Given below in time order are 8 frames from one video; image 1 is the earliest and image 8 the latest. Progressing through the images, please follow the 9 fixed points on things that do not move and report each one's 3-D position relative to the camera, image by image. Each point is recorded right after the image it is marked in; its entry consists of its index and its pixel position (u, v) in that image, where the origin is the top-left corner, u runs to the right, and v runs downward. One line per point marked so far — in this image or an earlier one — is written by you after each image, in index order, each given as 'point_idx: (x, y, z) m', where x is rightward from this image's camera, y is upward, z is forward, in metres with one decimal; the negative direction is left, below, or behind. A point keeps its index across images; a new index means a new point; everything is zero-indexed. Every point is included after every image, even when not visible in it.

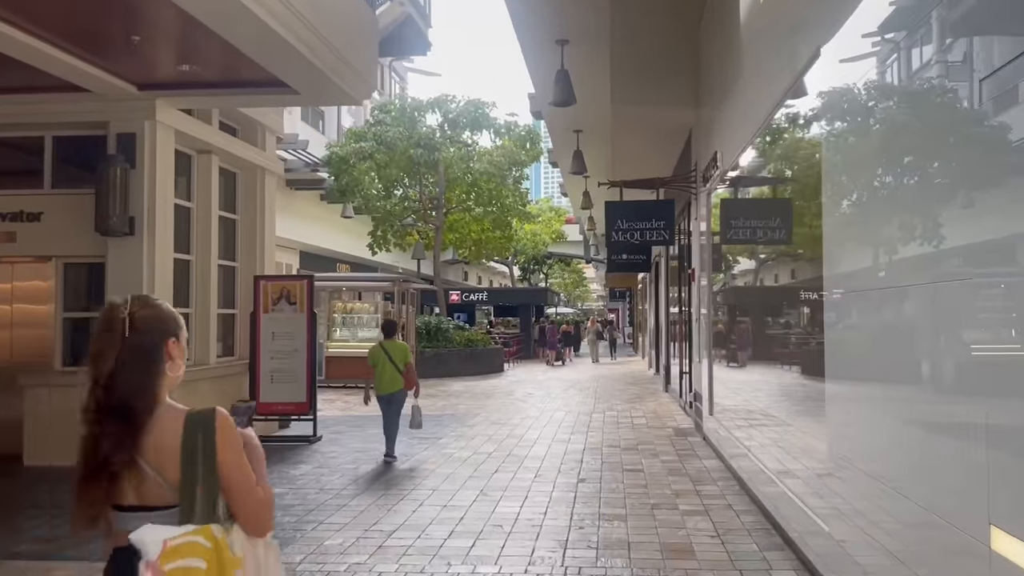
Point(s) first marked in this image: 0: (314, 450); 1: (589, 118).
0: (-2.5, -2.0, +10.6) m
1: (+1.6, +3.5, +17.2) m
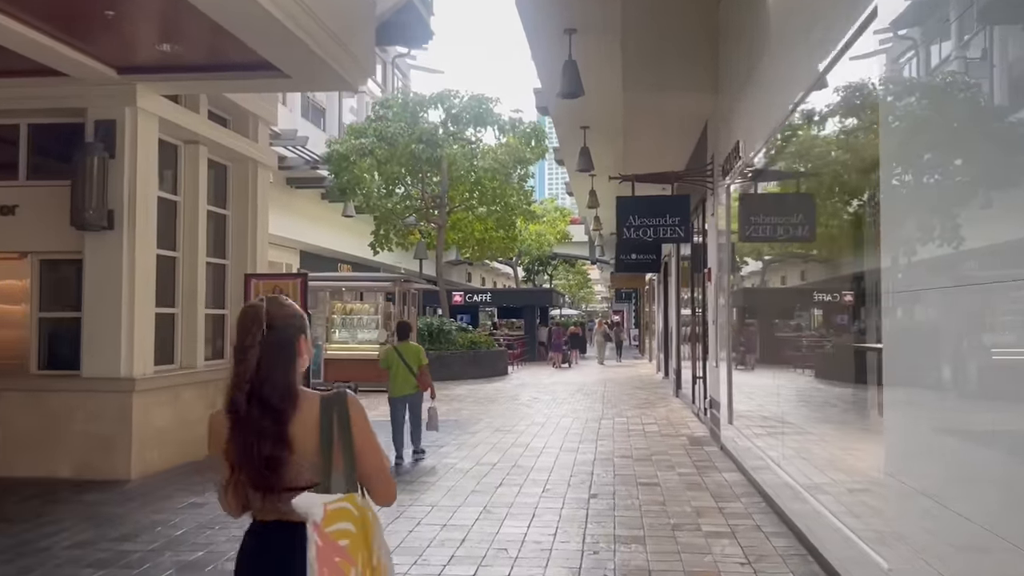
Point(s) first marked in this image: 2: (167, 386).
0: (-2.5, -2.0, +9.9) m
1: (+1.7, +3.5, +16.6) m
2: (-3.8, -1.1, +9.1) m
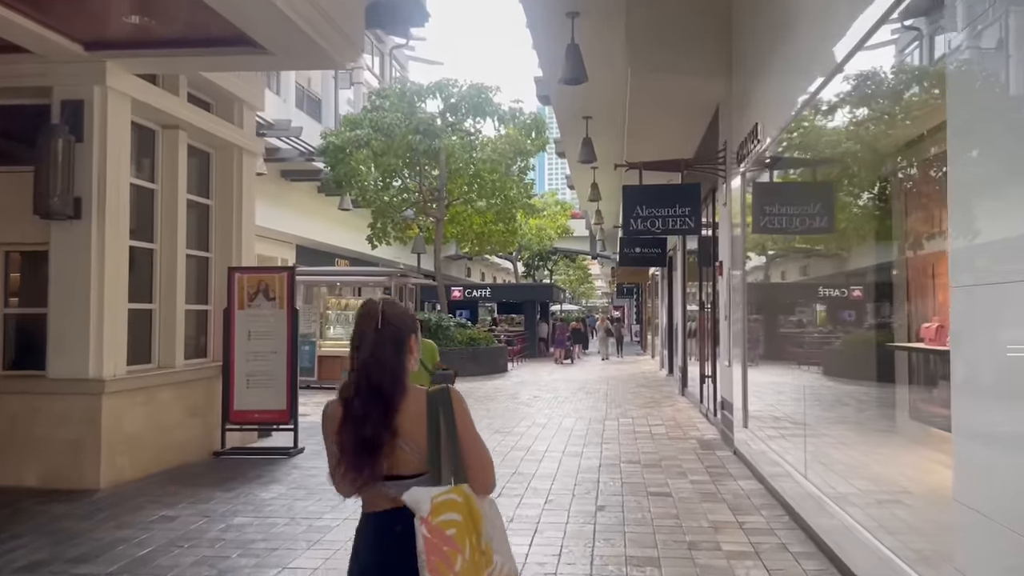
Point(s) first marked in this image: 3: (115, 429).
0: (-2.5, -2.0, +9.3) m
1: (+1.7, +3.6, +15.9) m
2: (-3.8, -1.0, +8.5) m
3: (-3.8, -1.4, +8.0) m
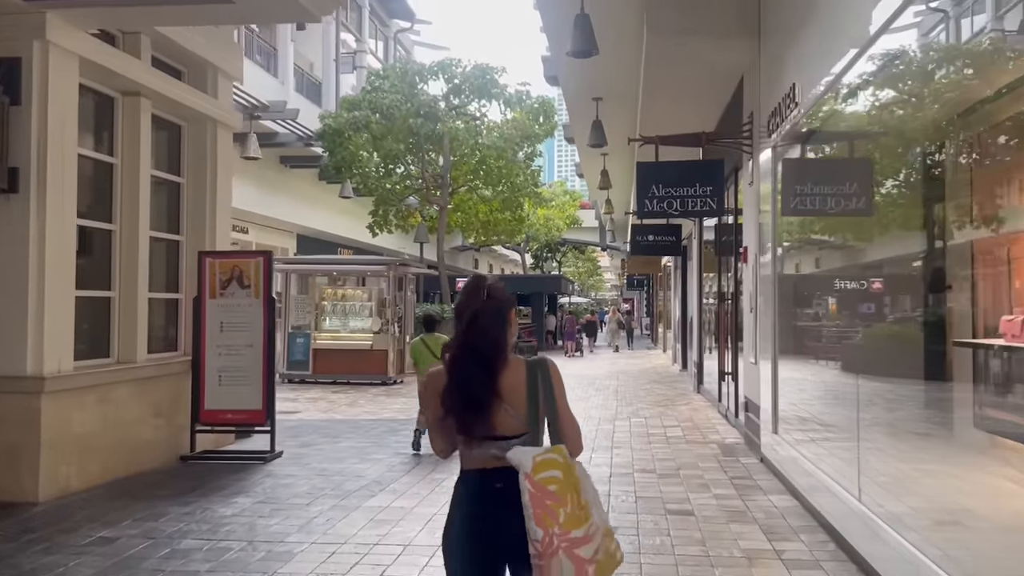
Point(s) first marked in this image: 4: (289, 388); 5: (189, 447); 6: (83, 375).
0: (-2.5, -1.8, +8.3) m
1: (+1.8, +3.8, +14.8) m
2: (-3.8, -0.9, +7.5) m
3: (-3.8, -1.2, +7.1) m
4: (-4.8, -2.1, +18.0) m
5: (-3.5, -1.7, +9.1) m
6: (-3.8, -0.8, +7.4) m
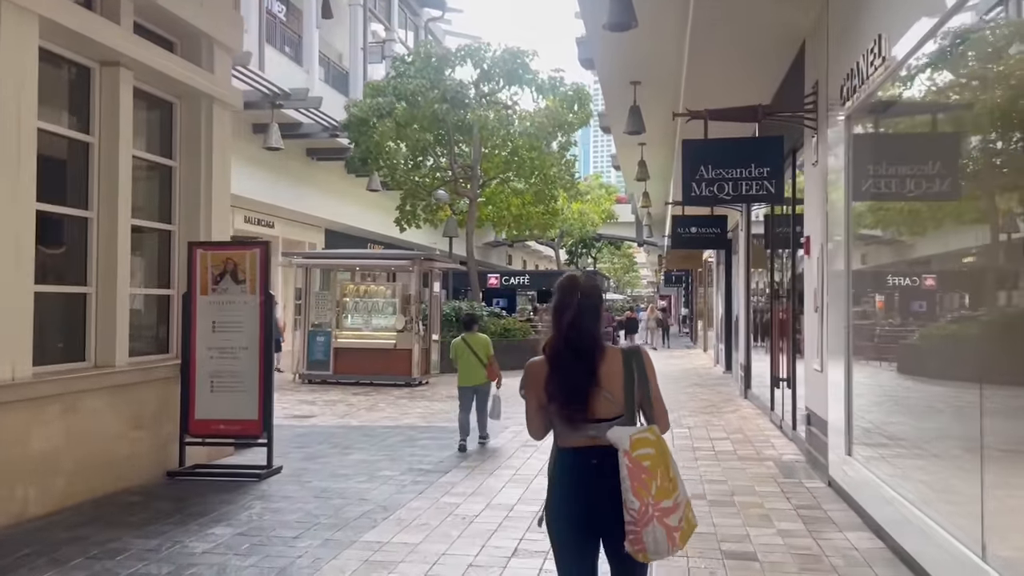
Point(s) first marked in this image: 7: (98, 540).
0: (-2.2, -1.8, +7.3) m
1: (+2.3, +3.9, +13.6) m
2: (-3.6, -0.8, +6.6) m
3: (-3.7, -1.2, +6.1) m
4: (-4.2, -2.1, +17.1) m
5: (-3.3, -1.7, +8.1) m
6: (-3.6, -0.7, +6.4) m
7: (-2.8, -1.7, +5.7) m
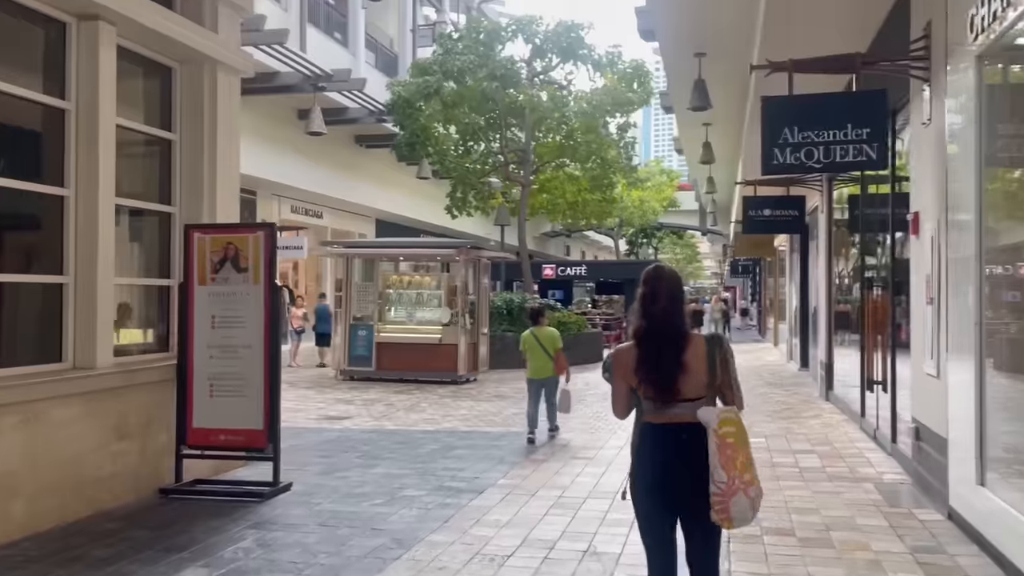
0: (-1.9, -1.7, +6.2) m
1: (+3.0, +4.0, +12.1) m
2: (-3.3, -0.8, +5.6) m
3: (-3.4, -1.1, +5.1) m
4: (-3.1, -1.9, +16.1) m
5: (-2.9, -1.6, +7.1) m
6: (-3.3, -0.7, +5.4) m
7: (-2.6, -1.7, +4.7) m
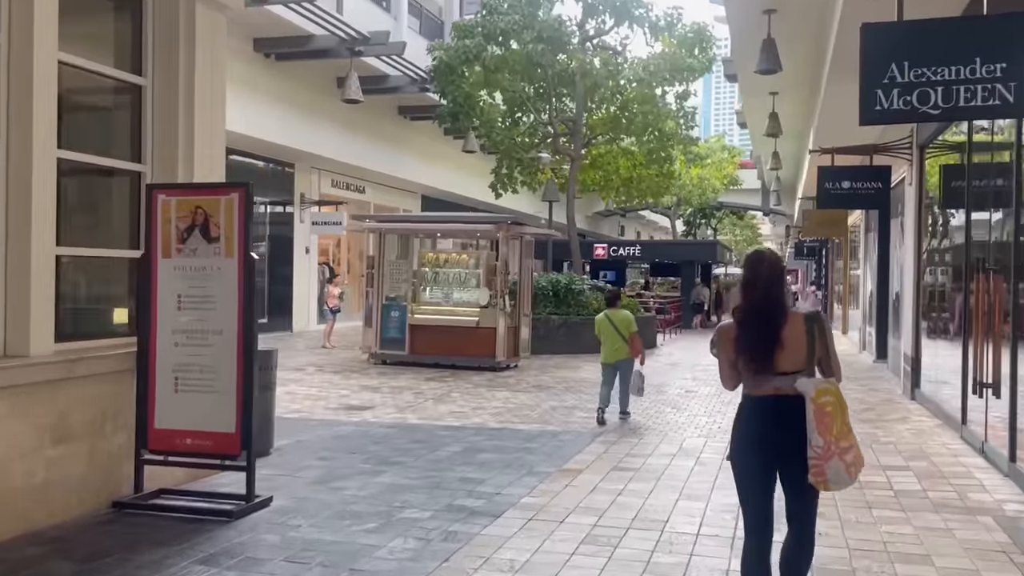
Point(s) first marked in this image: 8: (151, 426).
0: (-1.8, -1.5, +5.0) m
1: (+3.6, +4.2, +10.4) m
2: (-3.2, -0.6, +4.4) m
3: (-3.4, -1.0, +4.0) m
4: (-2.4, -1.5, +15.0) m
5: (-2.7, -1.4, +5.9) m
6: (-3.3, -0.5, +4.2) m
7: (-2.6, -1.5, +3.5) m
8: (-2.5, -1.0, +5.9) m
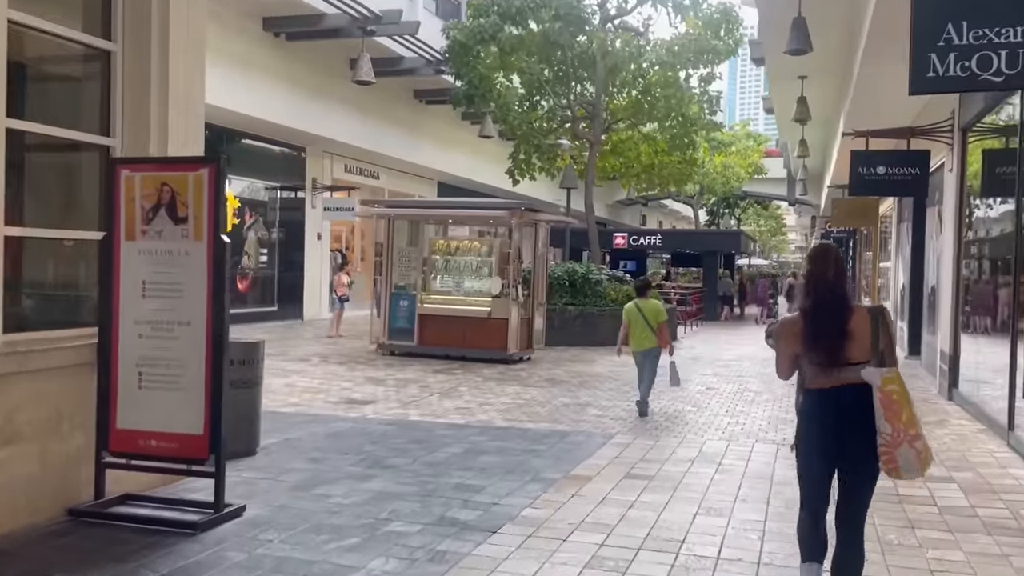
0: (-1.8, -1.5, +4.5) m
1: (+3.7, +4.3, +9.7) m
2: (-3.3, -0.5, +3.9) m
3: (-3.4, -0.9, +3.5) m
4: (-2.2, -1.3, +14.4) m
5: (-2.7, -1.3, +5.4) m
6: (-3.3, -0.4, +3.7) m
7: (-2.7, -1.5, +3.0) m
8: (-2.6, -0.9, +5.3) m
